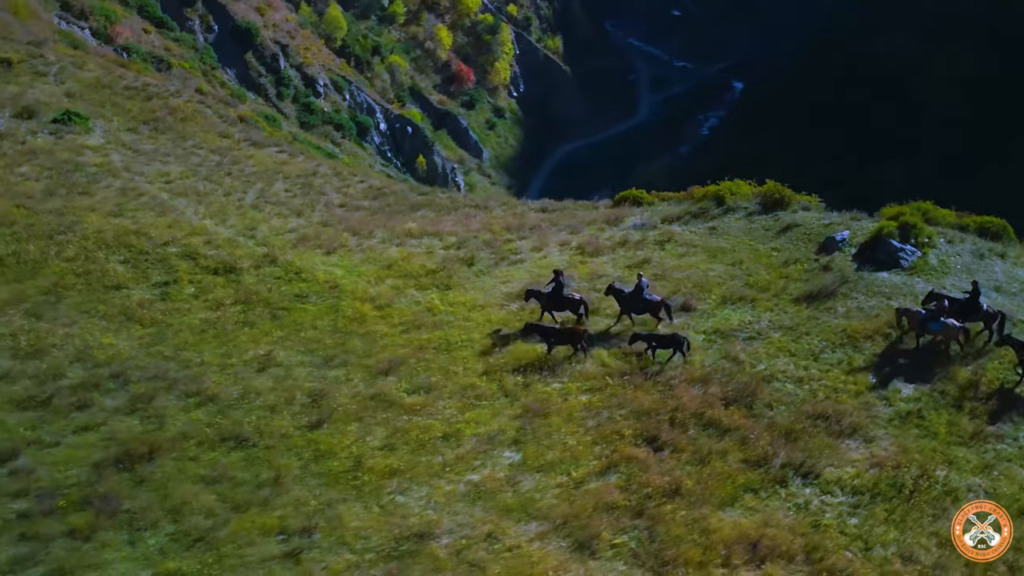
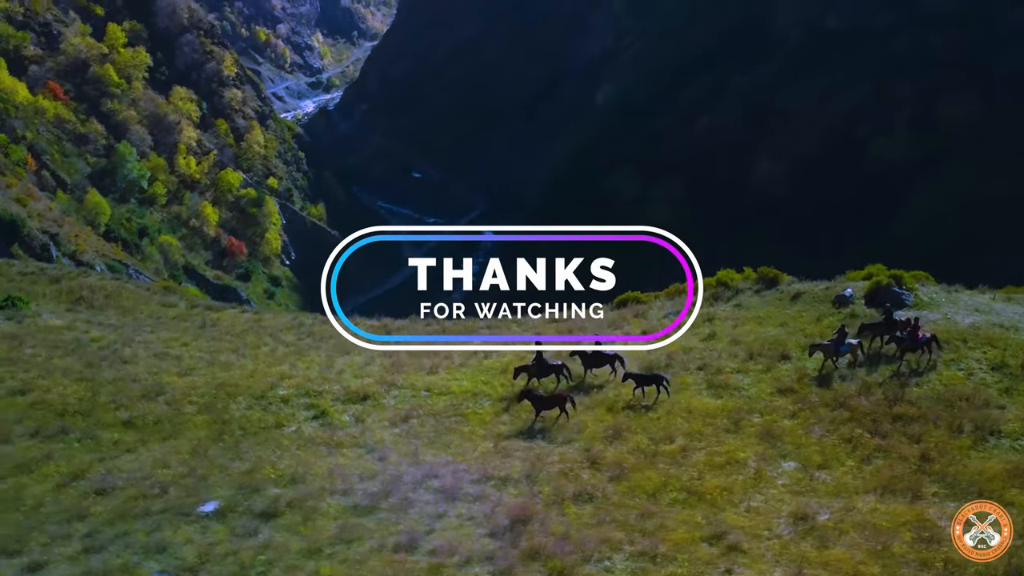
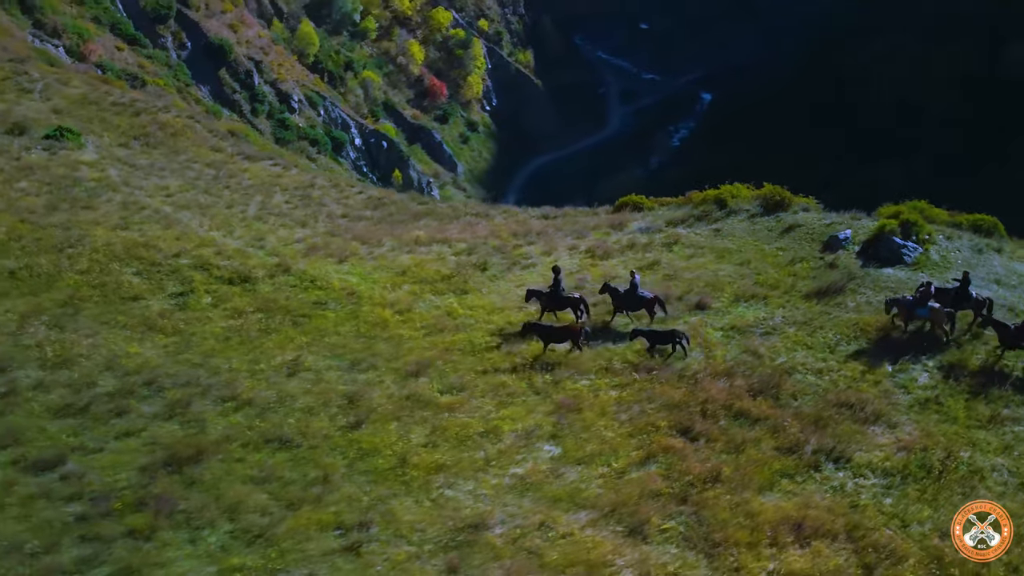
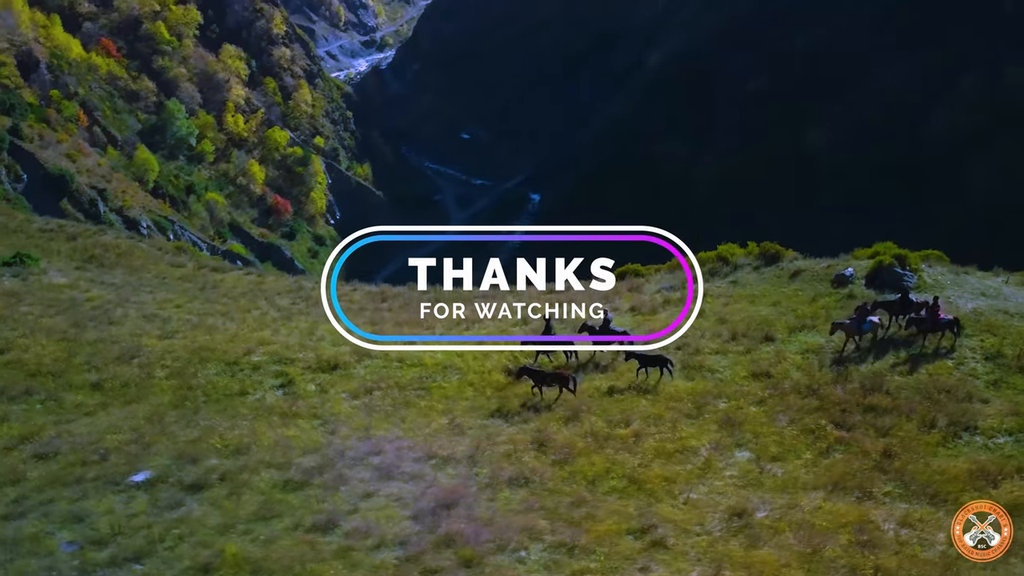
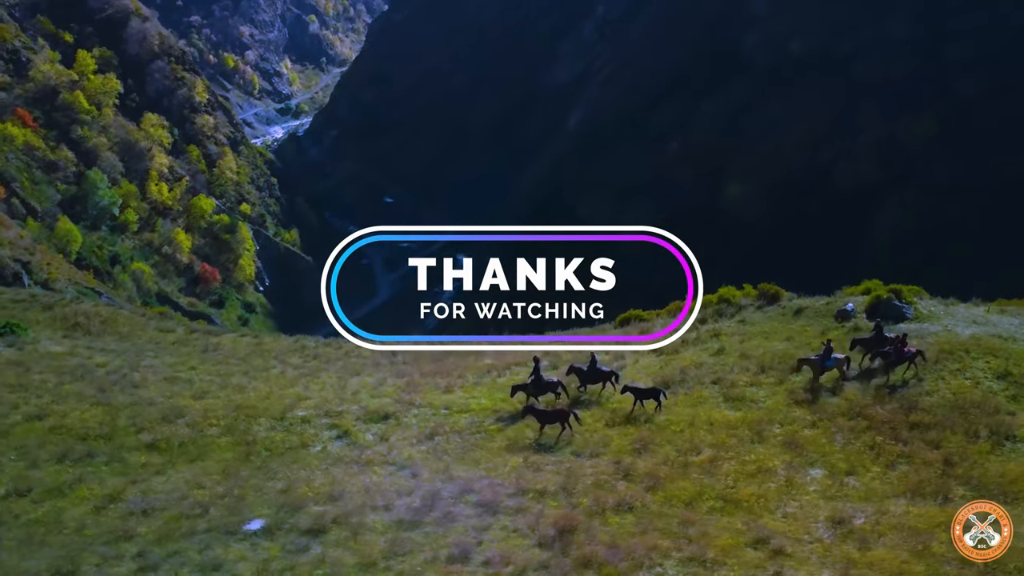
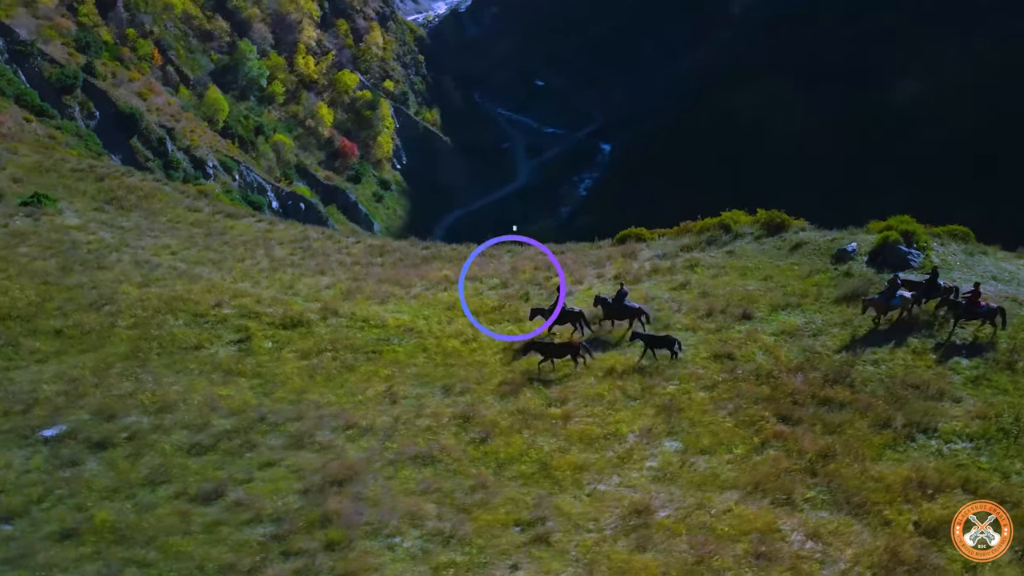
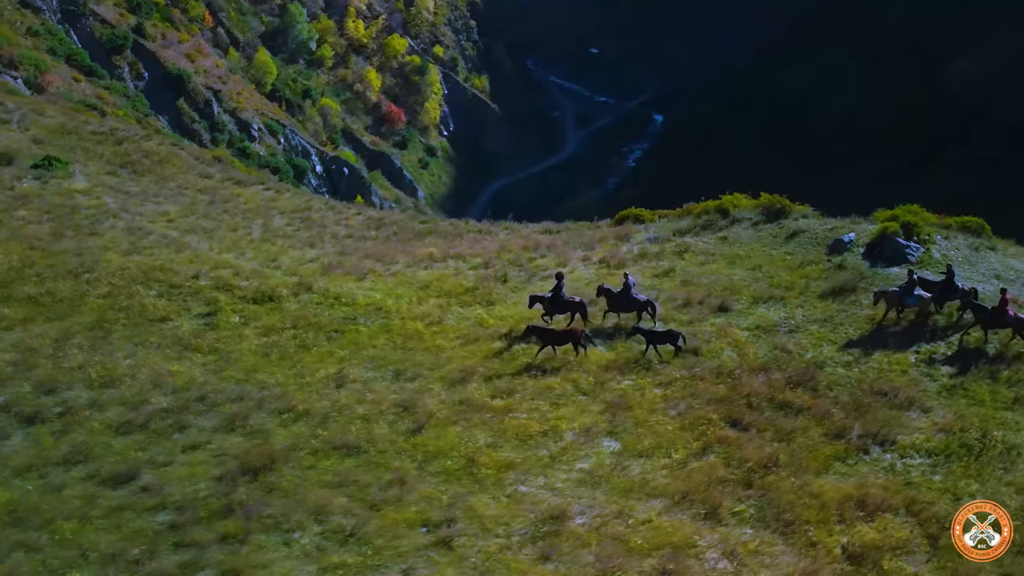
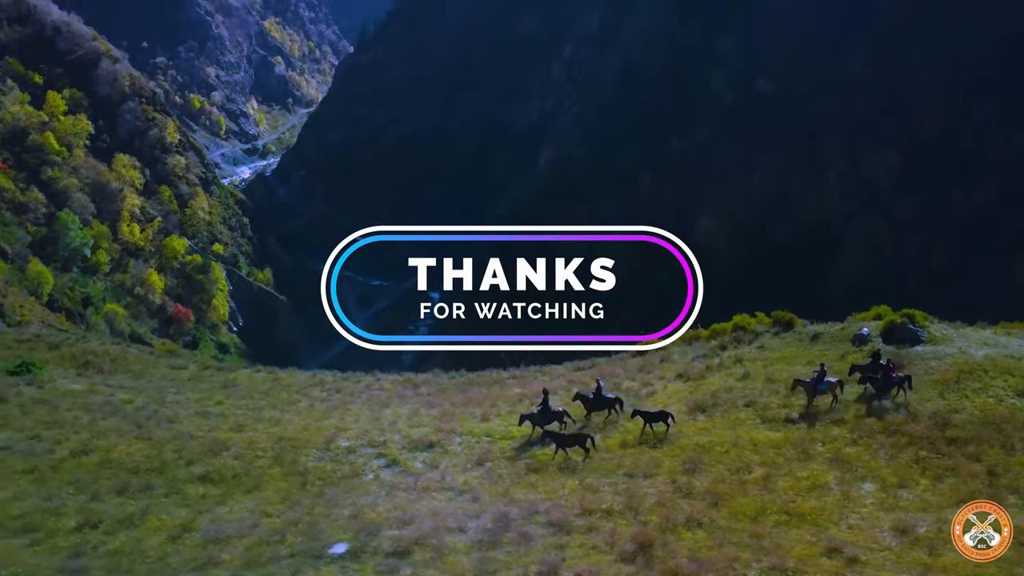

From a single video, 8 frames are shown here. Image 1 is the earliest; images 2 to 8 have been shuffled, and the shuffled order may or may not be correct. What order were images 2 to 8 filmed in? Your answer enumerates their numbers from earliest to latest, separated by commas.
3, 7, 6, 4, 2, 5, 8
